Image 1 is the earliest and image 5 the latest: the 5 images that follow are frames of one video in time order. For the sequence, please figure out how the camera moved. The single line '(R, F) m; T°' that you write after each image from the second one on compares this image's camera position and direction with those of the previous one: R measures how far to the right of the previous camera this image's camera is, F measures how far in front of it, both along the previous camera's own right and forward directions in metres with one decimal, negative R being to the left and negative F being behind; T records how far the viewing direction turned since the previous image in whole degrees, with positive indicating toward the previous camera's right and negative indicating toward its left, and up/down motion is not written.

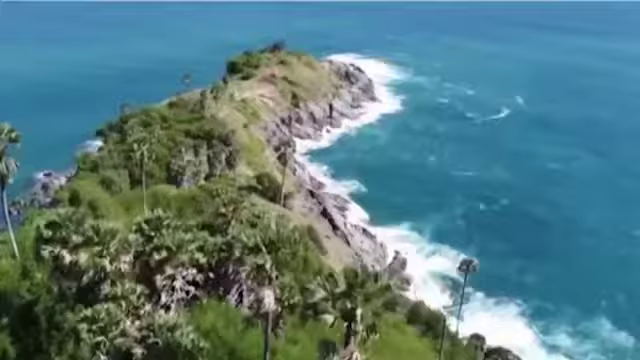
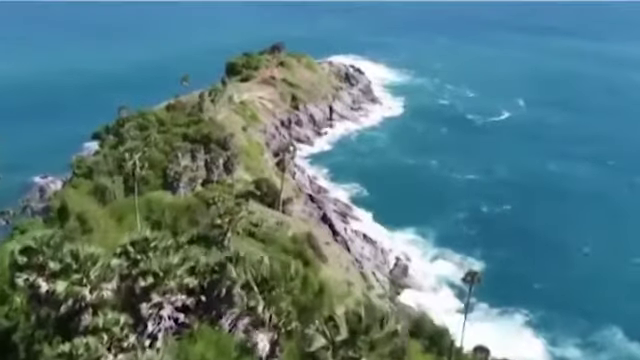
(0.0, +2.5) m; 0°
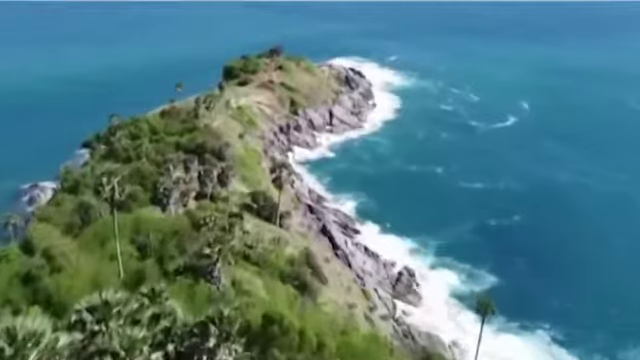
(0.0, +5.8) m; 0°
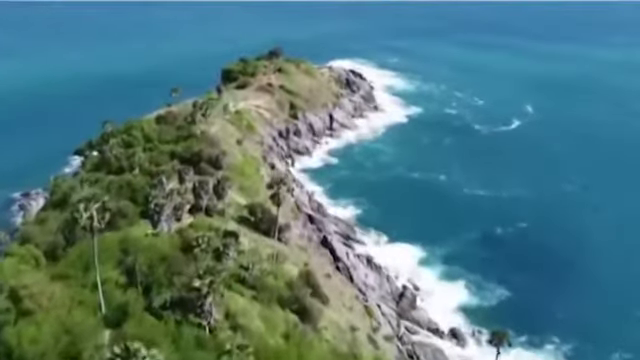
(0.0, +5.0) m; 0°
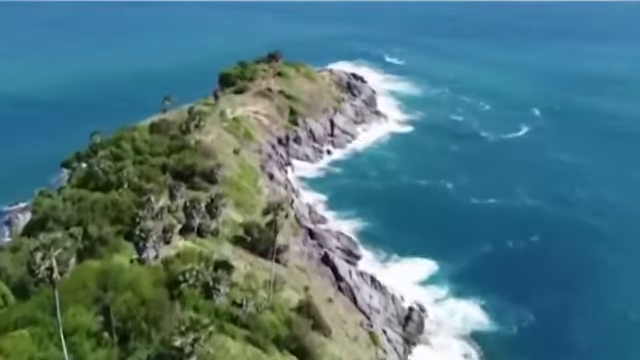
(0.0, +7.3) m; 0°
